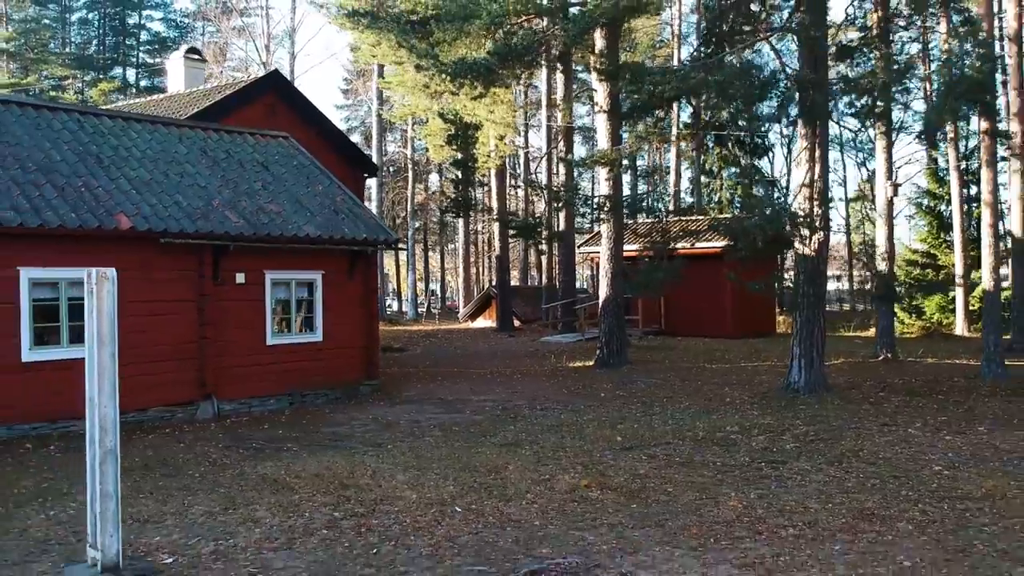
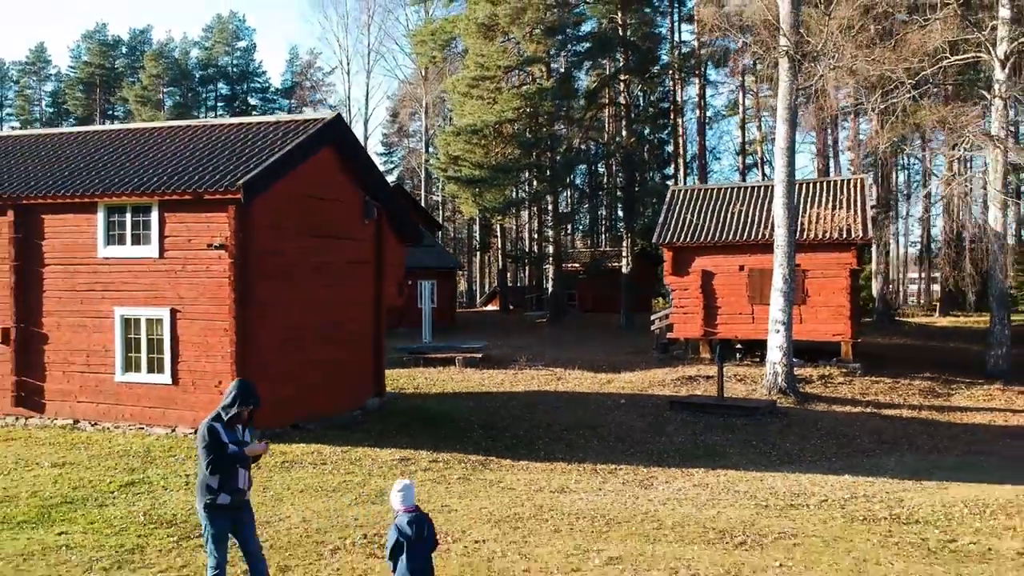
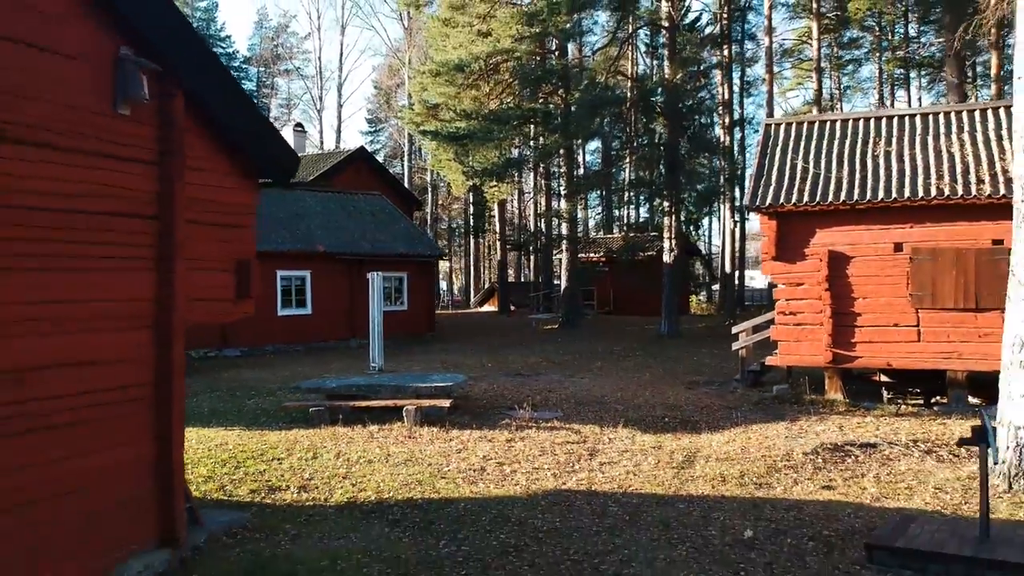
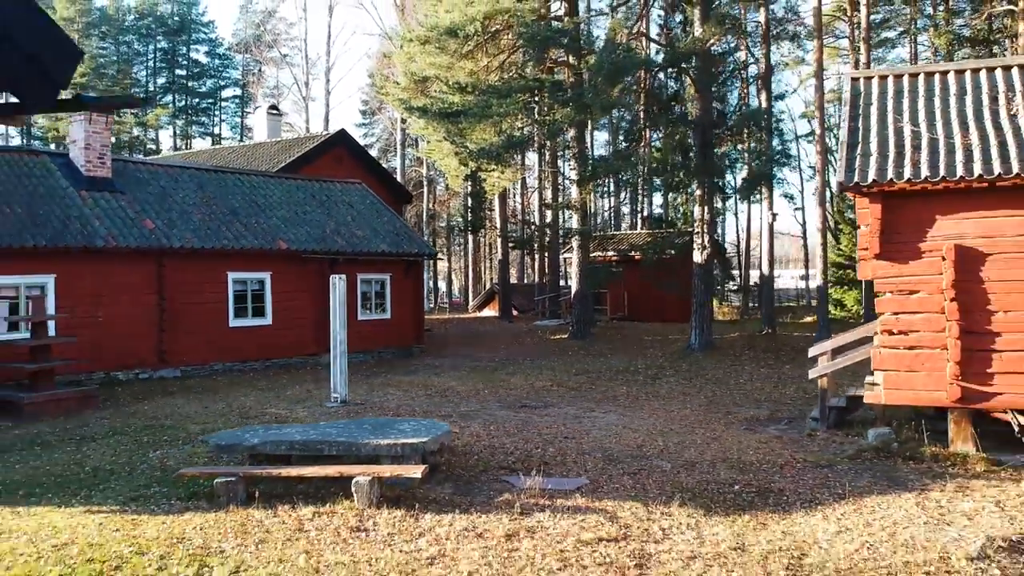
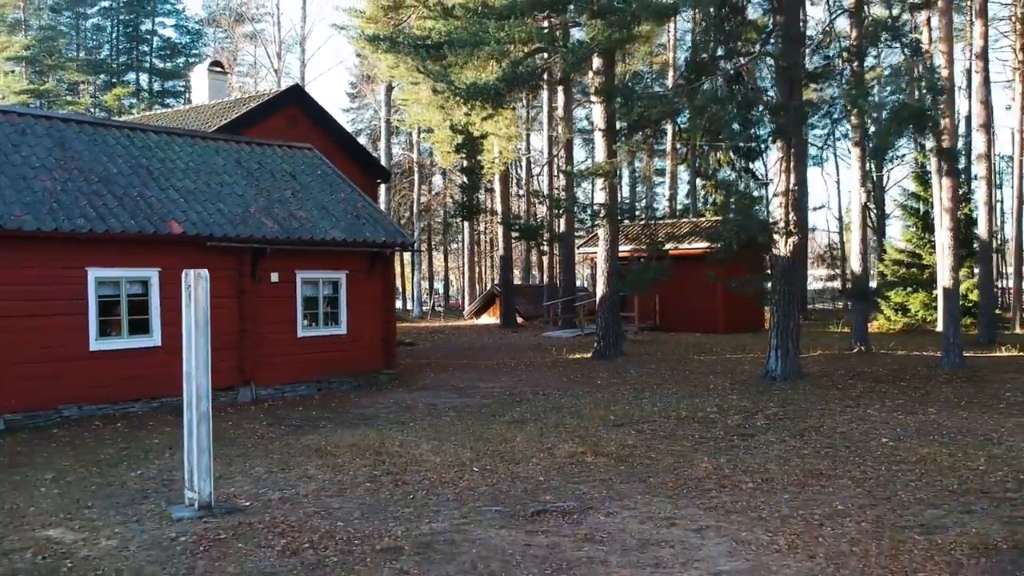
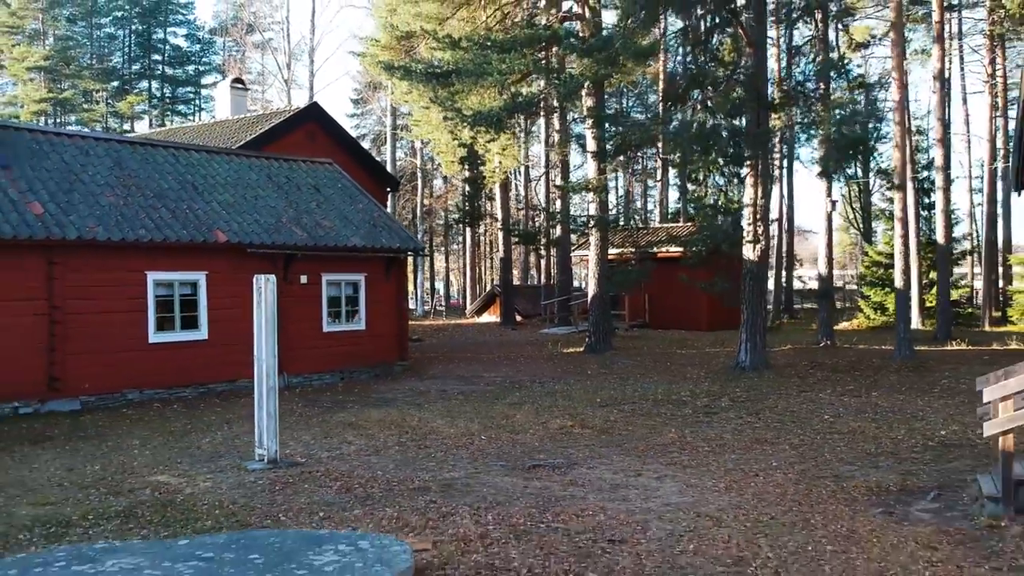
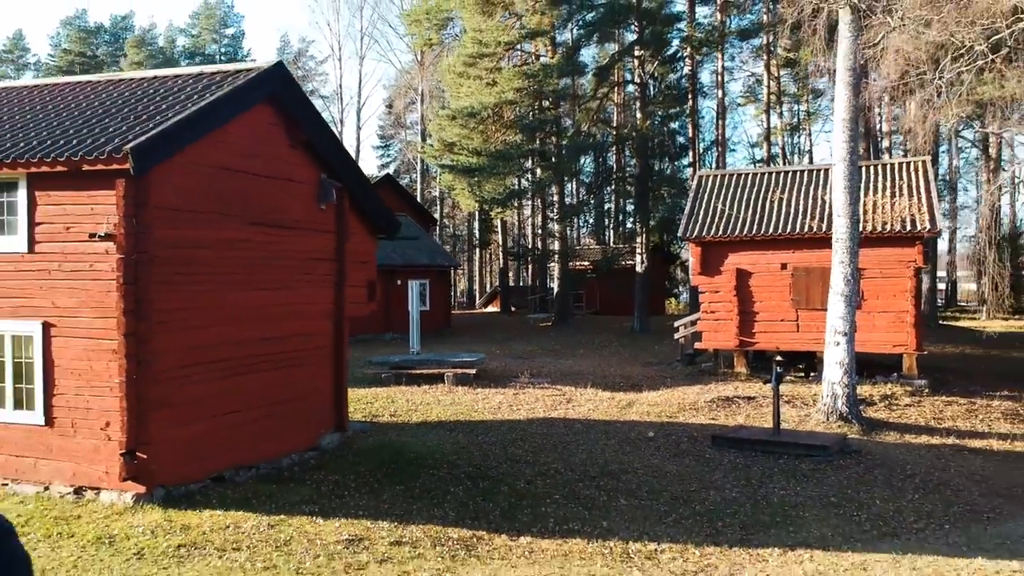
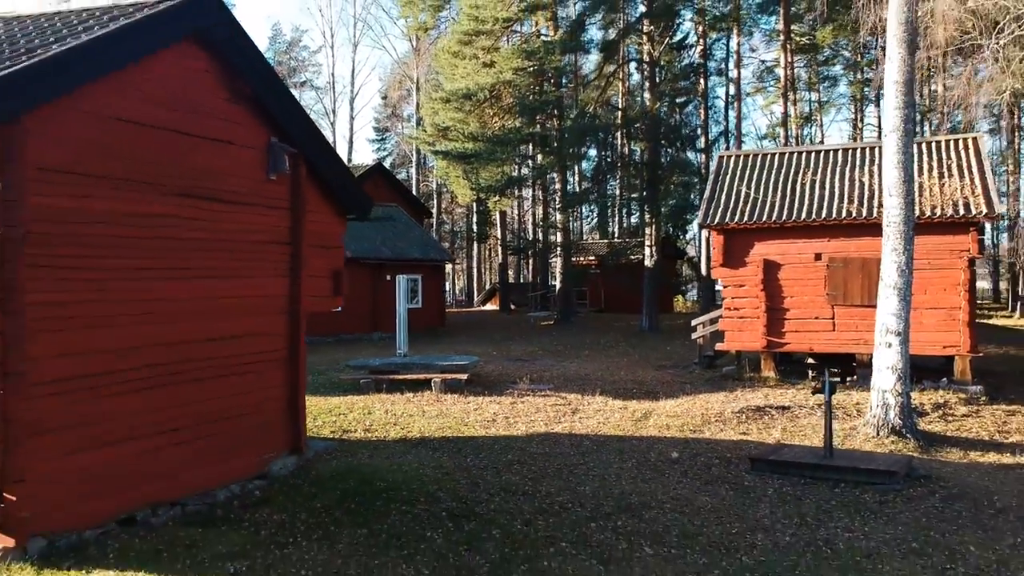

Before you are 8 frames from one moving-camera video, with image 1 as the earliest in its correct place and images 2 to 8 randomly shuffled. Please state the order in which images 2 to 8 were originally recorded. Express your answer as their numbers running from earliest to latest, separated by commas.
5, 6, 4, 3, 8, 7, 2
